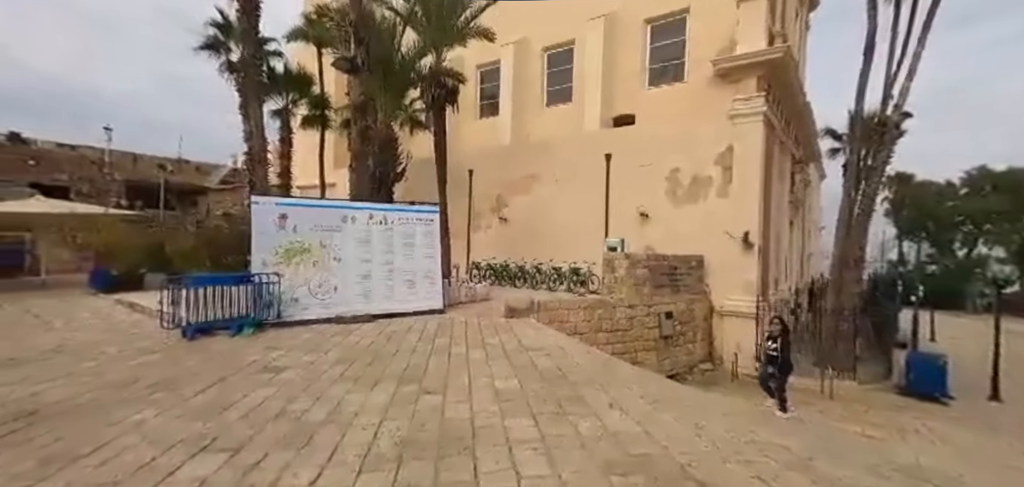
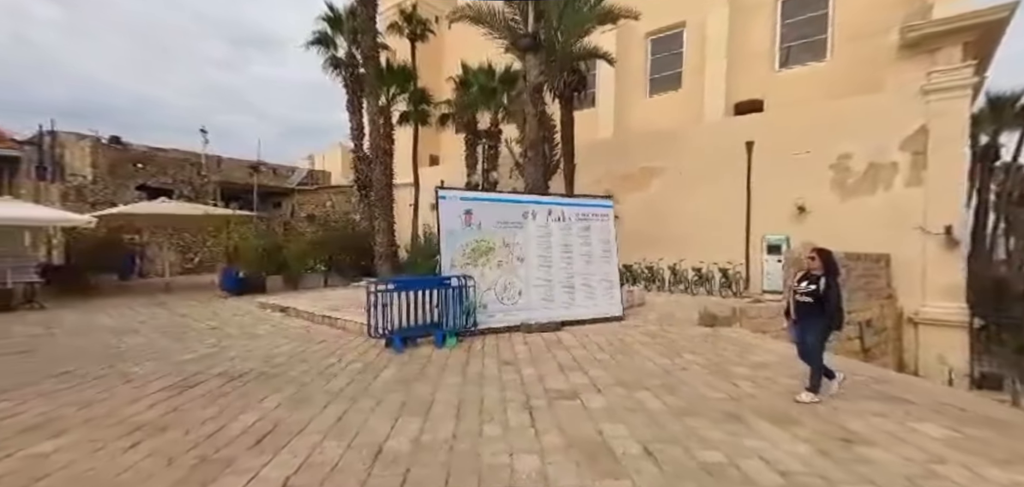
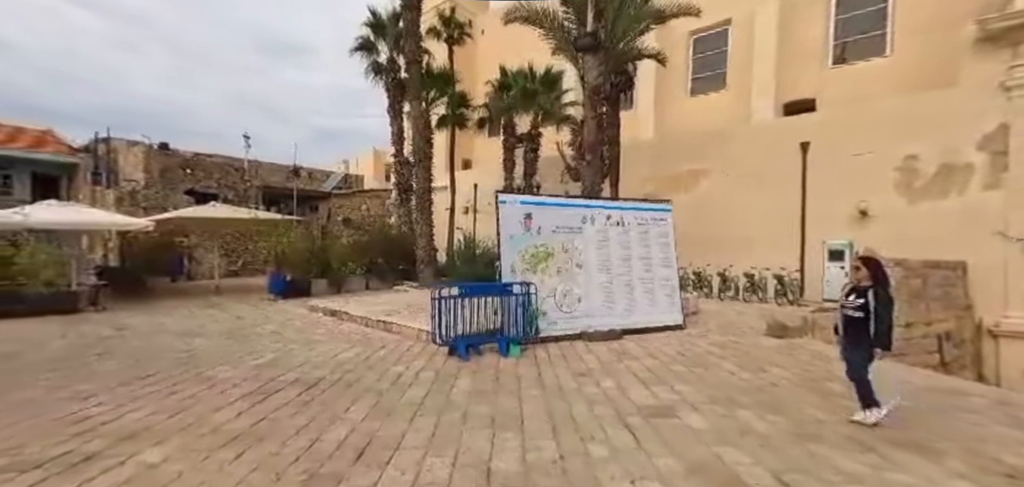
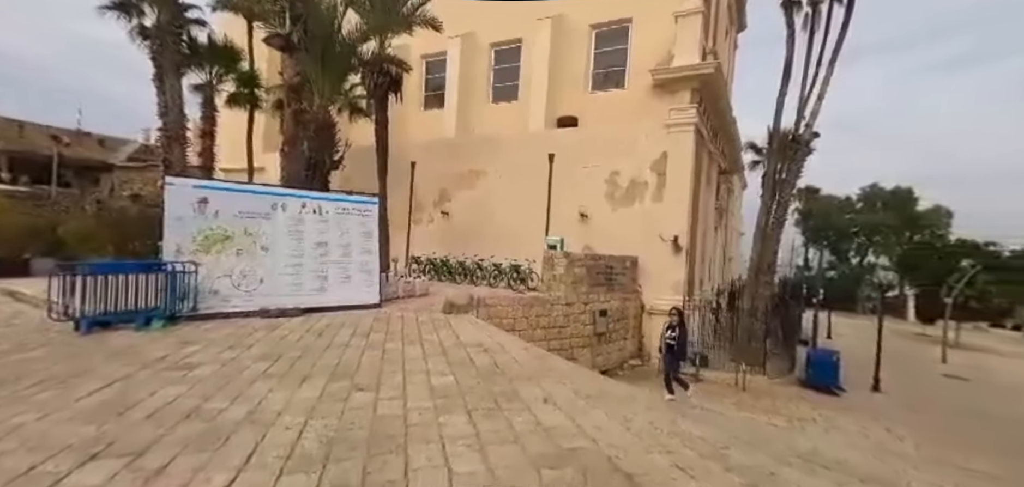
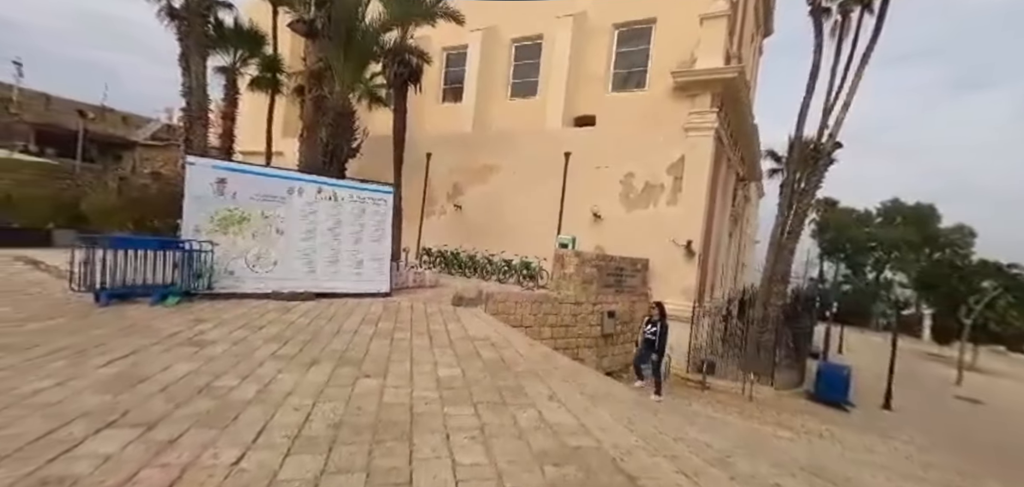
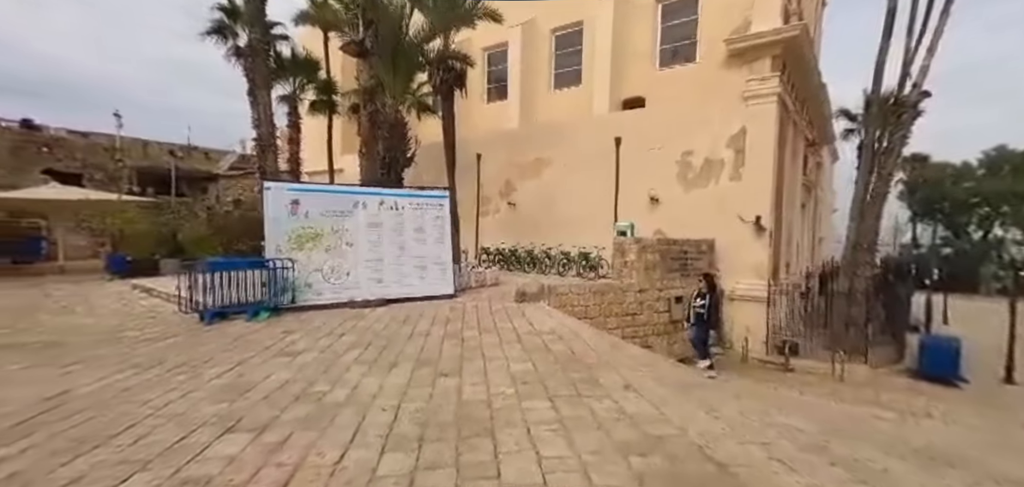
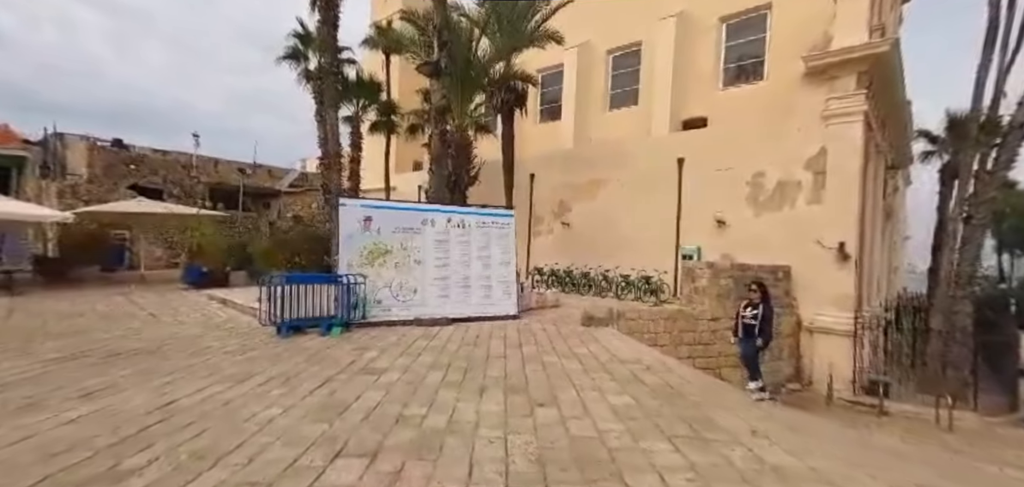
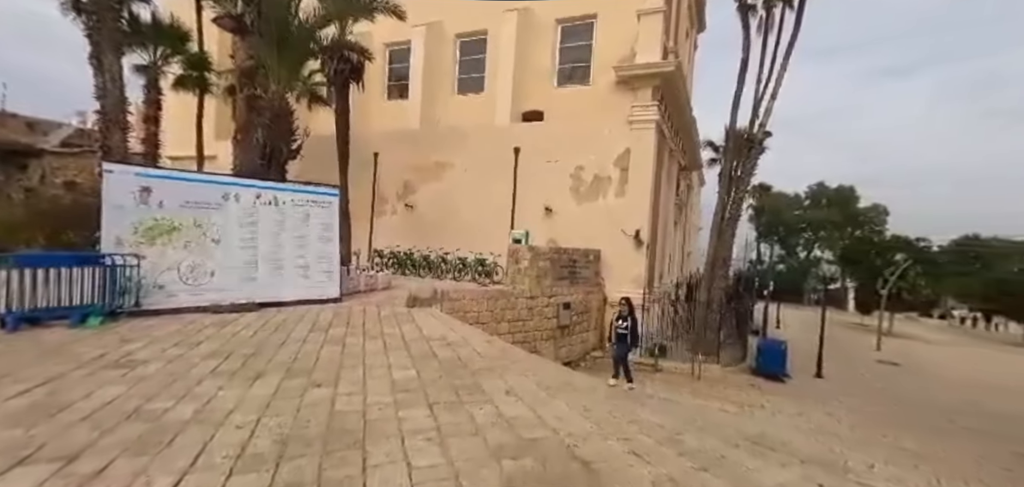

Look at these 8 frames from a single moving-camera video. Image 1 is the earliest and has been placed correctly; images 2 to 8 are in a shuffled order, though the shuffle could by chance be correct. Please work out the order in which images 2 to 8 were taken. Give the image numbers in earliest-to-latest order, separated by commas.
4, 8, 5, 6, 7, 2, 3
